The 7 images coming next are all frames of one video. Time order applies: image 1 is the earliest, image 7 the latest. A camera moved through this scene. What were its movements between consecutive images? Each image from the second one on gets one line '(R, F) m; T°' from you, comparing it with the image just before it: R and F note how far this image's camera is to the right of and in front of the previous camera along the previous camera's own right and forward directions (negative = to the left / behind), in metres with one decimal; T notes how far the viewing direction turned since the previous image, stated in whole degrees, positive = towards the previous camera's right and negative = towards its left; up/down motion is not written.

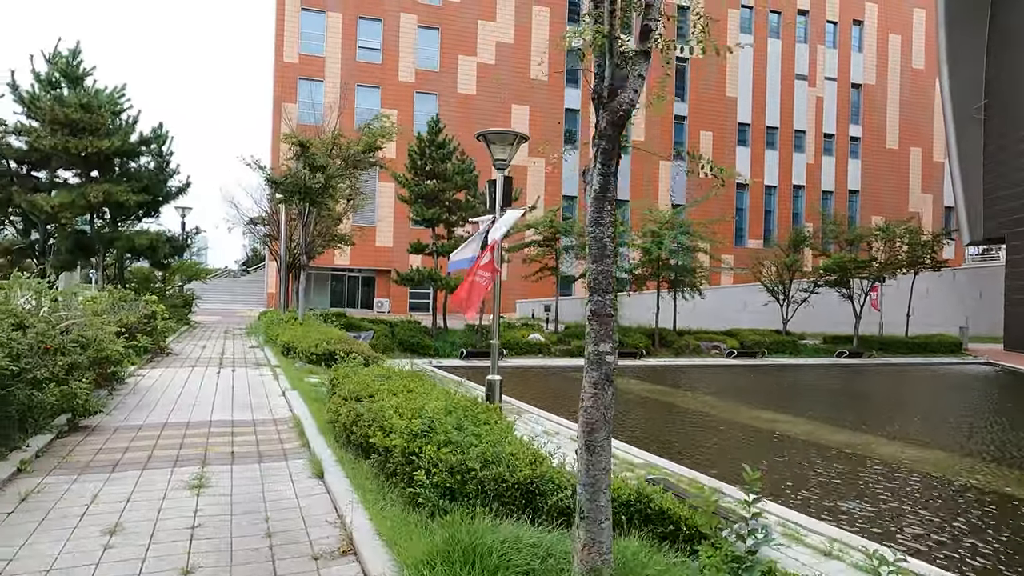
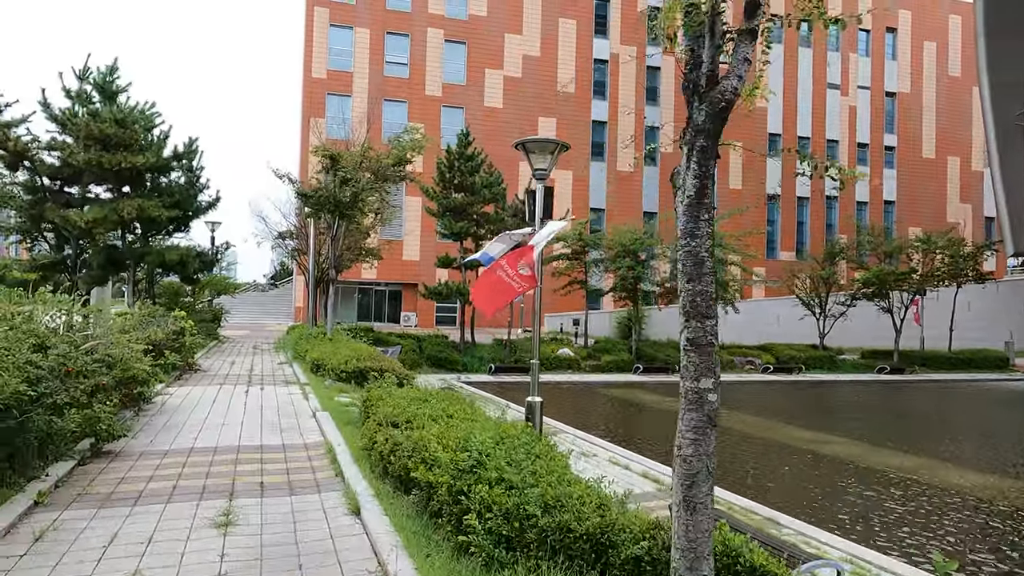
(-0.2, +0.3) m; -2°
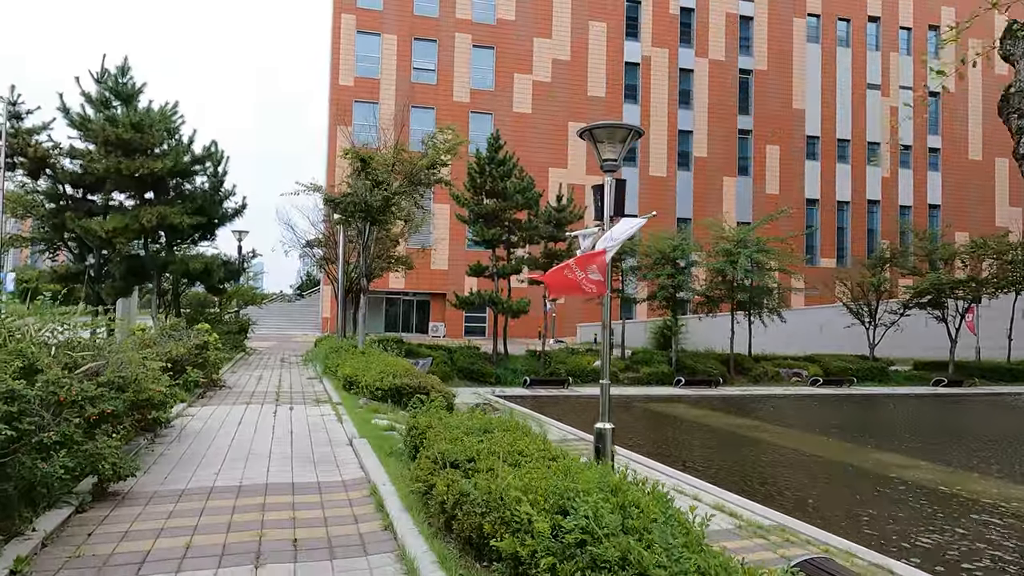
(-0.4, +0.8) m; -2°
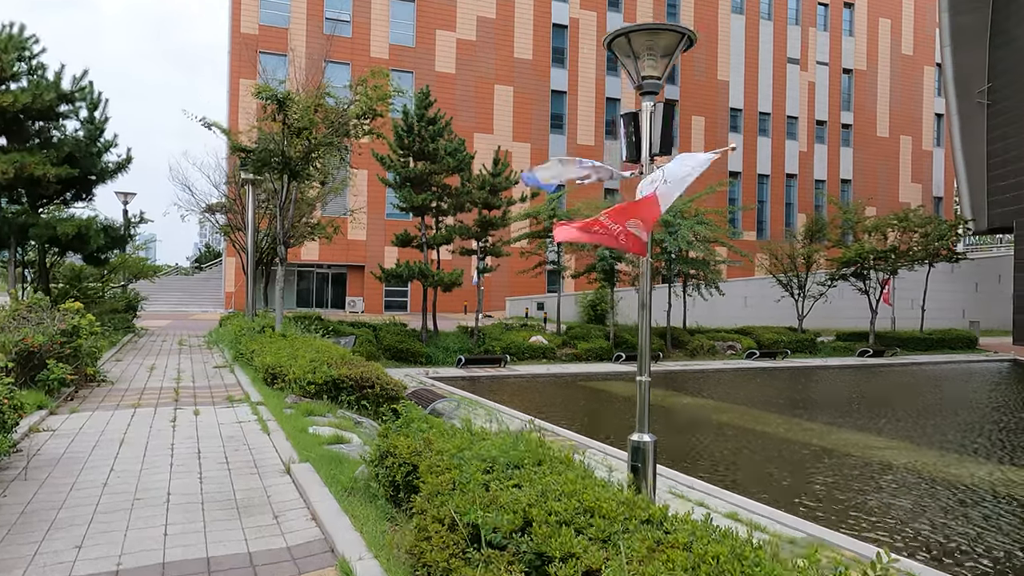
(-0.6, +1.6) m; +8°
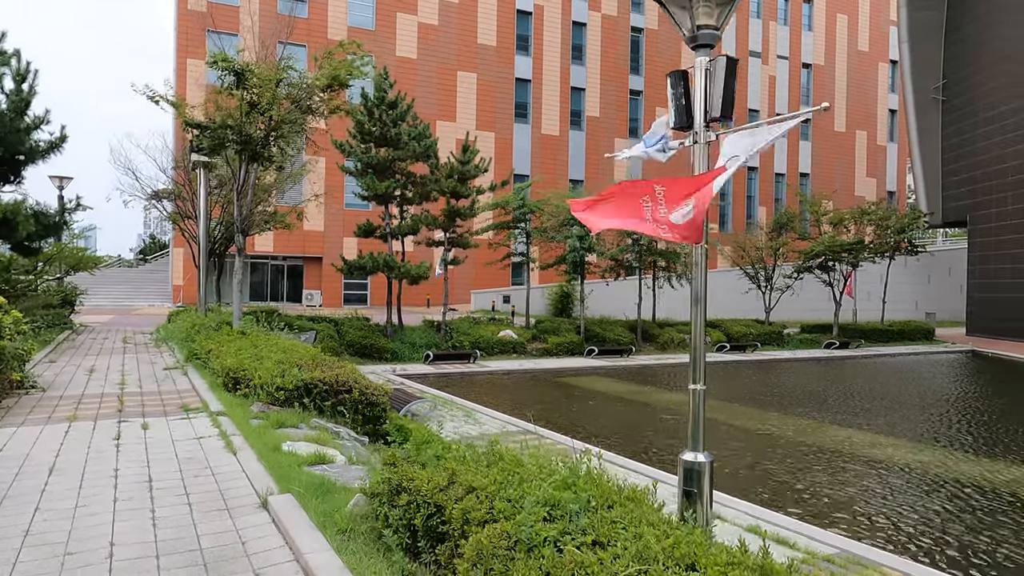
(-0.4, +0.7) m; +4°
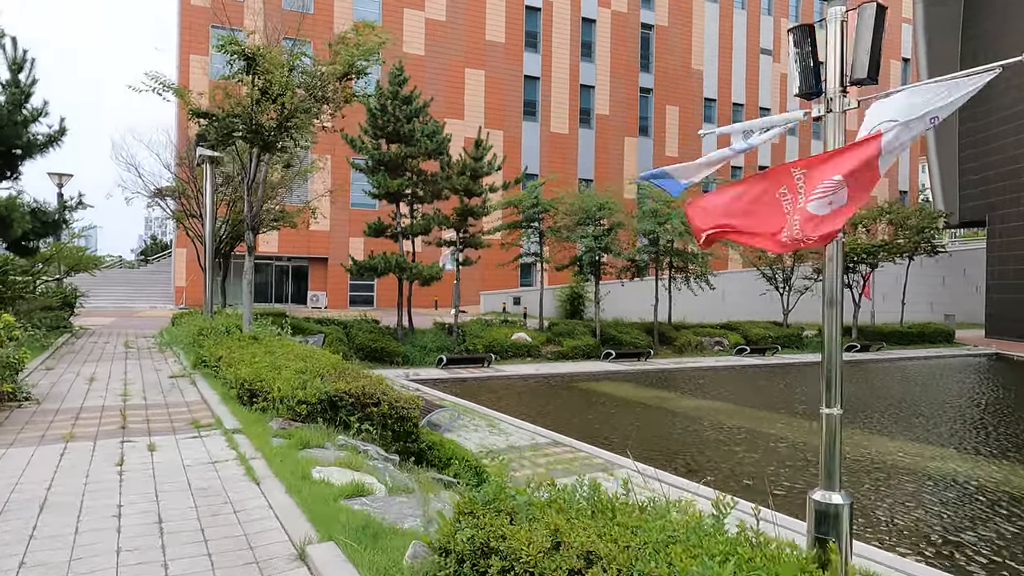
(-0.4, +0.6) m; 0°
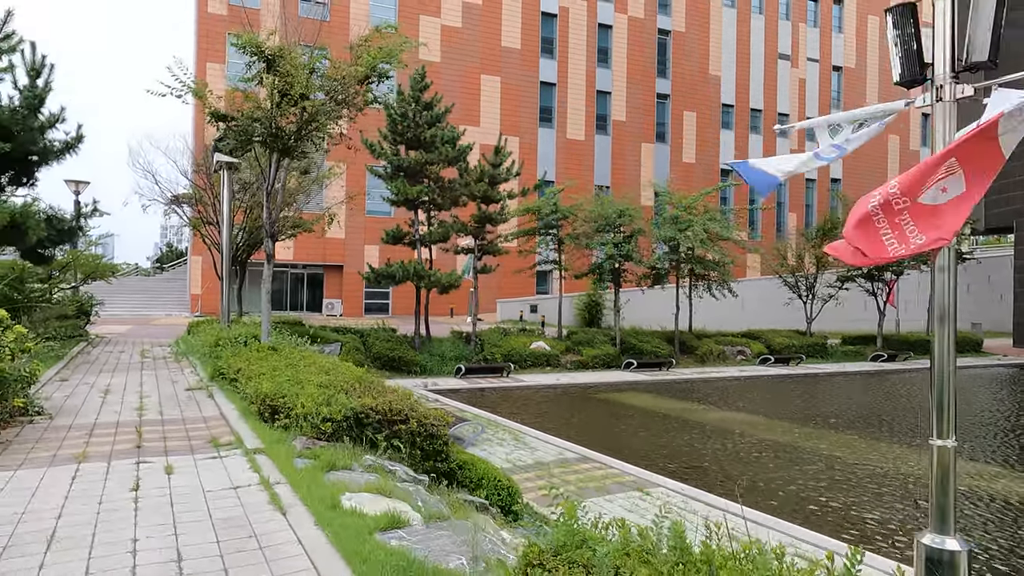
(-0.2, +0.3) m; -1°
